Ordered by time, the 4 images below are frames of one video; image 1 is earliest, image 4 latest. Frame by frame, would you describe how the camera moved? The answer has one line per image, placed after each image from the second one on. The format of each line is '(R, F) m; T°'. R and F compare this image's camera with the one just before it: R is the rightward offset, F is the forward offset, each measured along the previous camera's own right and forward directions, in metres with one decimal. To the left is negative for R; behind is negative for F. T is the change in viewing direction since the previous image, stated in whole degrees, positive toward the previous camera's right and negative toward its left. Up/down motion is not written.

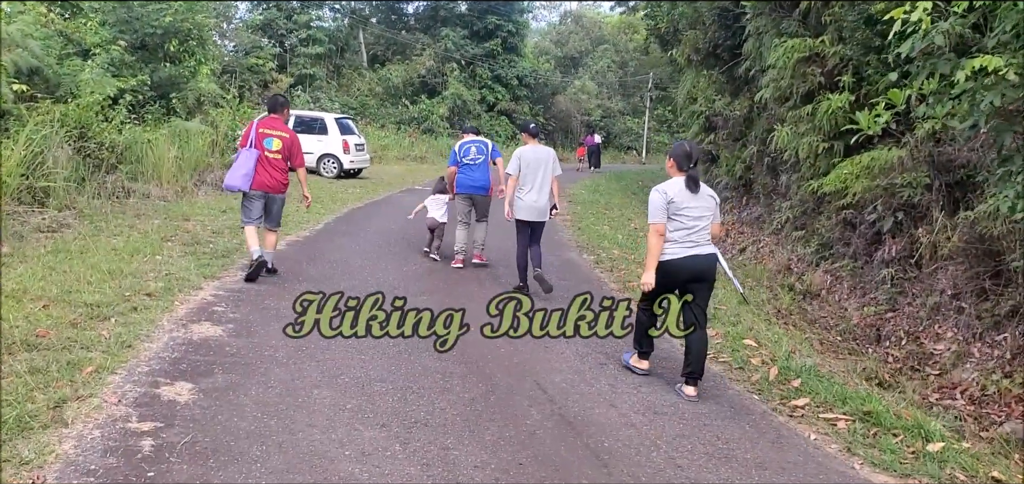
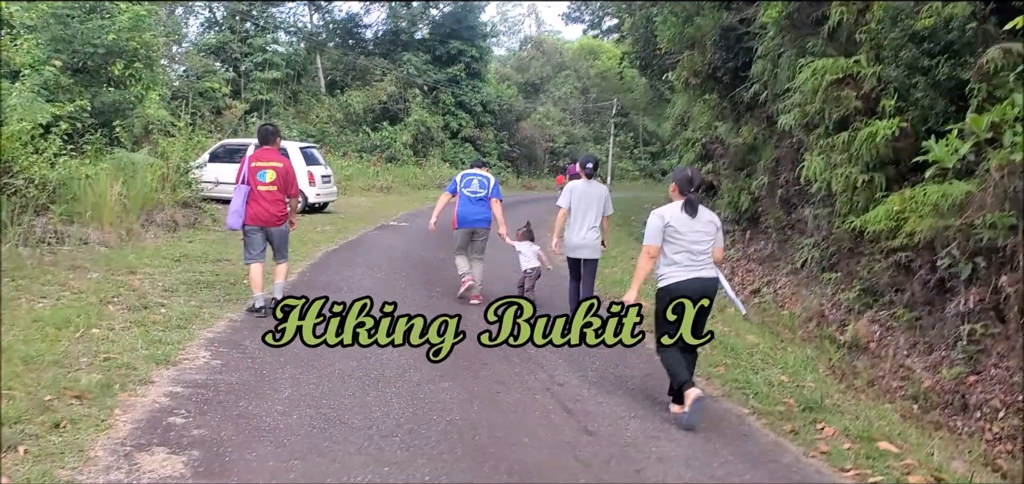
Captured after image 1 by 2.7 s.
(-0.5, +1.2) m; +3°
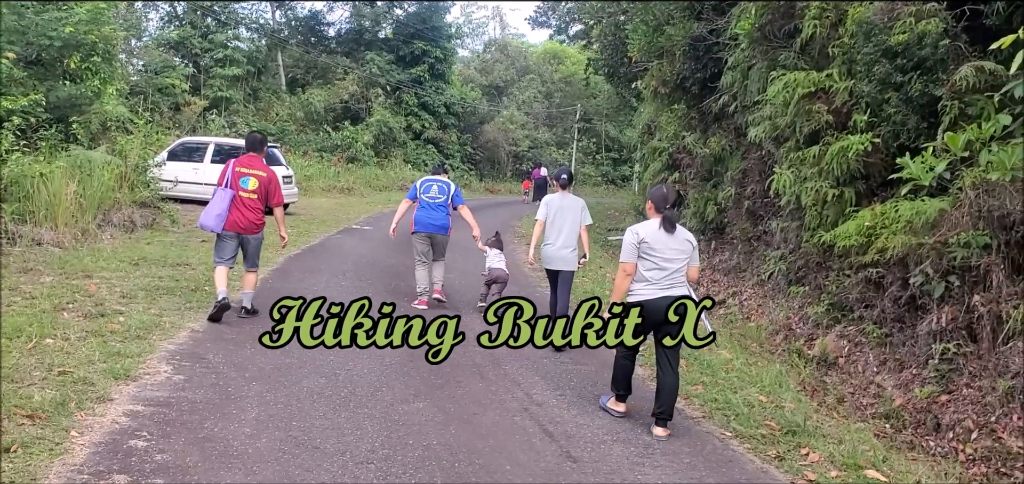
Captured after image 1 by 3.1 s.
(-0.1, +0.1) m; +3°
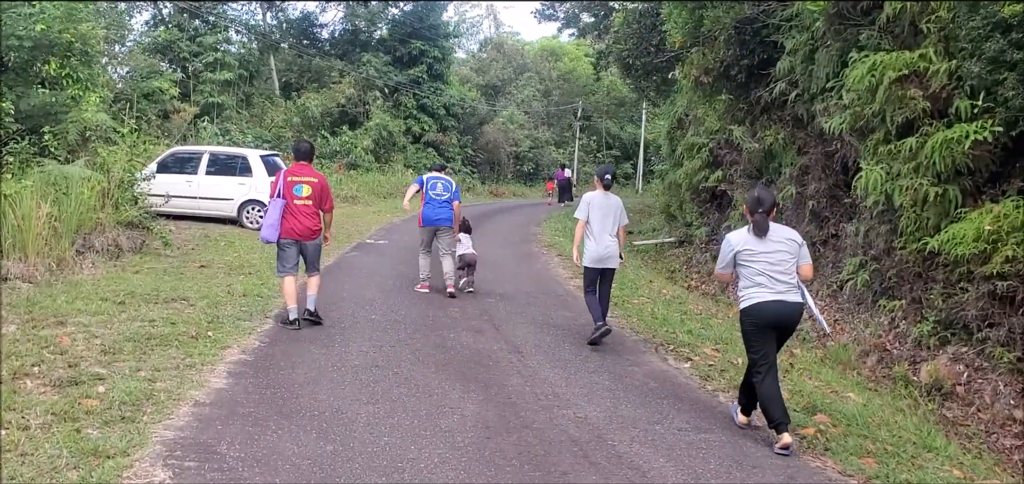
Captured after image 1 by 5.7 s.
(-0.5, +1.2) m; 0°
